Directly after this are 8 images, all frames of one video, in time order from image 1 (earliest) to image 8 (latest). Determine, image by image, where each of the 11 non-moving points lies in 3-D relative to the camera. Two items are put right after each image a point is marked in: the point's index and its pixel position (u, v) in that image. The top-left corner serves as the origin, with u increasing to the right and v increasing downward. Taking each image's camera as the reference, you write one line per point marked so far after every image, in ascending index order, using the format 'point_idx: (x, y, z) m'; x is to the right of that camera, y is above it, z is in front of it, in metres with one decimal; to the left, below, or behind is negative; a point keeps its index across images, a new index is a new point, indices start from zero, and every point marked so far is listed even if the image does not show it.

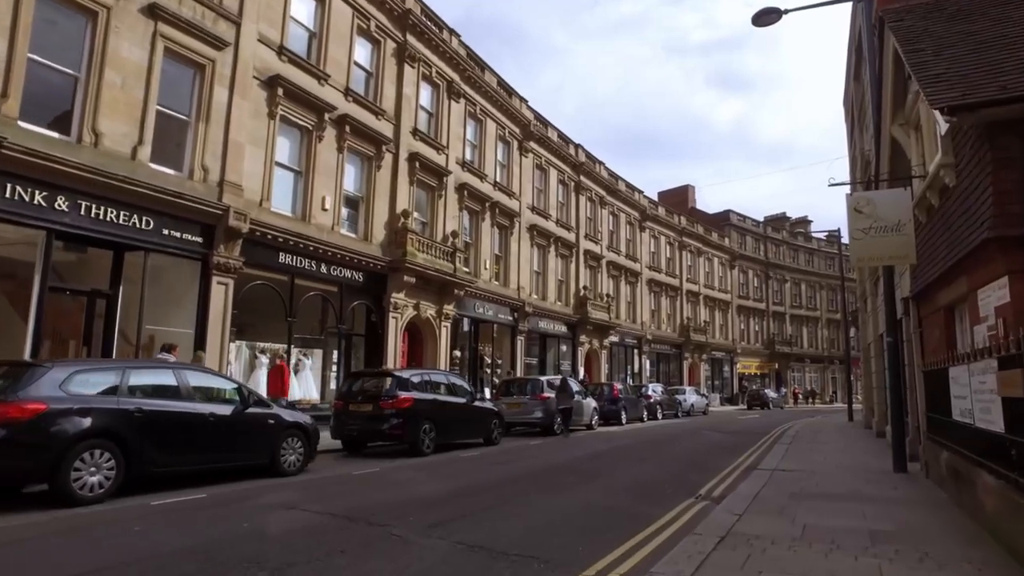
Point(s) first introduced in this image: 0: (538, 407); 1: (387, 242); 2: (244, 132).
0: (+1.0, -4.8, +17.9) m
1: (-5.6, +2.1, +19.5) m
2: (-8.9, +5.2, +14.6) m
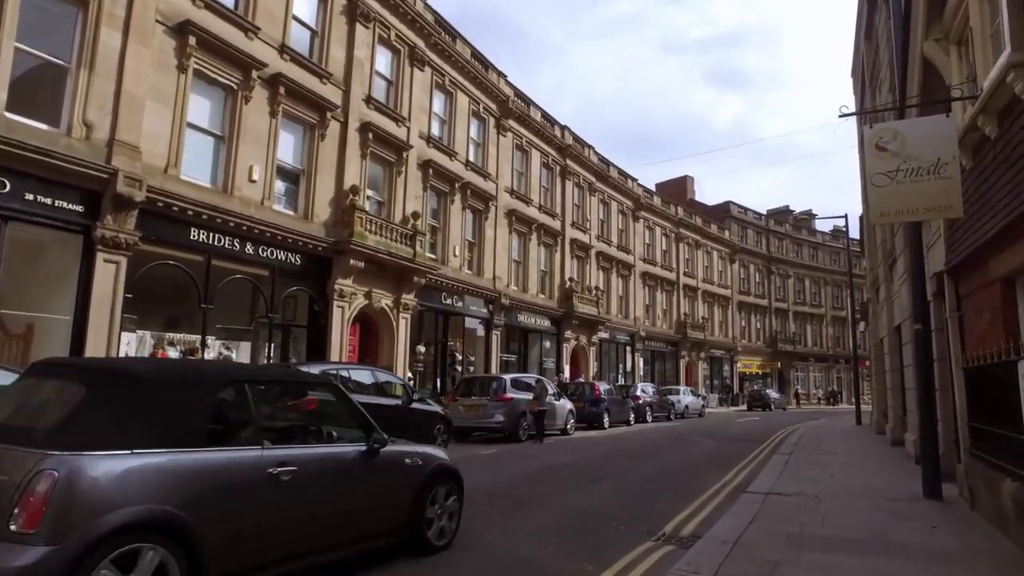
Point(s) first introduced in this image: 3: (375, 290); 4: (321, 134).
0: (-0.4, -4.3, +15.6) m
1: (-7.0, +2.6, +17.3) m
2: (-10.3, +5.7, +12.4) m
3: (-5.7, -0.1, +18.3) m
4: (-7.3, +5.9, +17.0) m
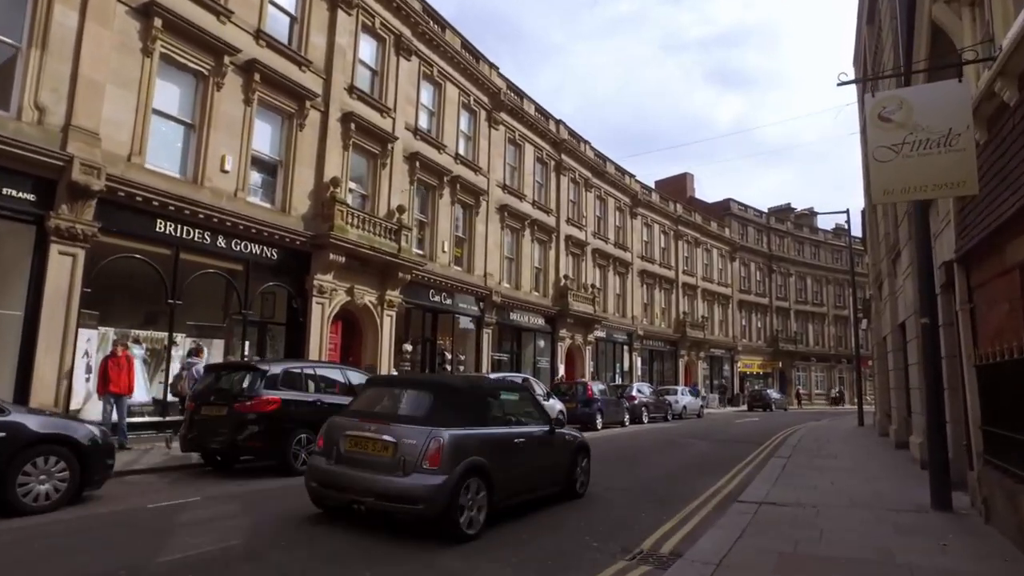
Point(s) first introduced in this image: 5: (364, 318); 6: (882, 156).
0: (-0.9, -4.1, +14.9) m
1: (-7.5, +2.8, +16.6) m
2: (-10.8, +5.9, +11.7) m
3: (-6.2, +0.1, +17.6) m
4: (-7.8, +6.0, +16.3) m
5: (-6.1, -1.2, +18.3) m
6: (+5.4, +2.0, +6.4) m
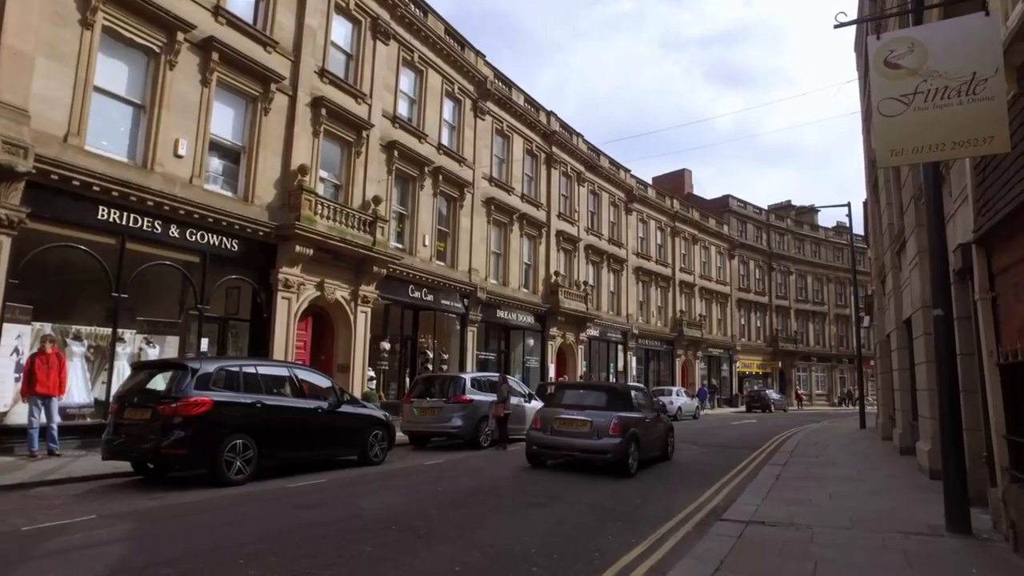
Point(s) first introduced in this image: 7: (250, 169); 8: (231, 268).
0: (-1.7, -3.9, +13.9) m
1: (-8.3, +3.0, +15.6) m
2: (-11.6, +6.1, +10.7) m
3: (-6.9, +0.3, +16.6) m
4: (-8.5, +6.2, +15.3) m
5: (-6.9, -1.0, +17.3) m
6: (+4.6, +2.2, +5.4) m
7: (-8.9, +4.0, +15.0) m
8: (-9.2, +0.6, +14.6) m
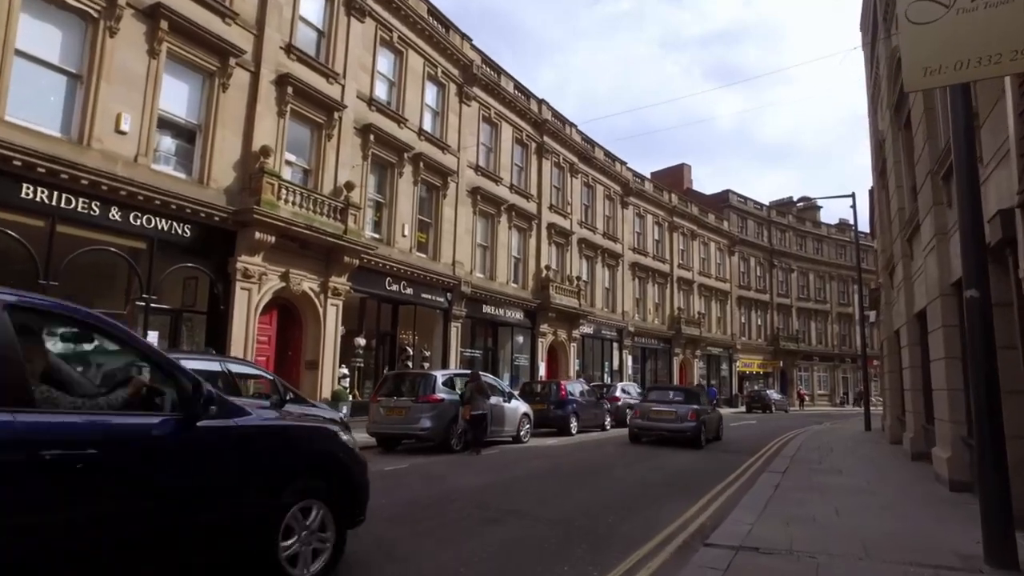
0: (-2.4, -3.6, +12.7) m
1: (-9.0, +3.3, +14.5) m
2: (-12.3, +6.4, +9.6) m
3: (-7.6, +0.6, +15.5) m
4: (-9.2, +6.5, +14.2) m
5: (-7.6, -0.7, +16.2) m
6: (+3.8, +2.5, +4.2) m
7: (-9.6, +4.4, +13.9) m
8: (-10.0, +1.0, +13.4) m
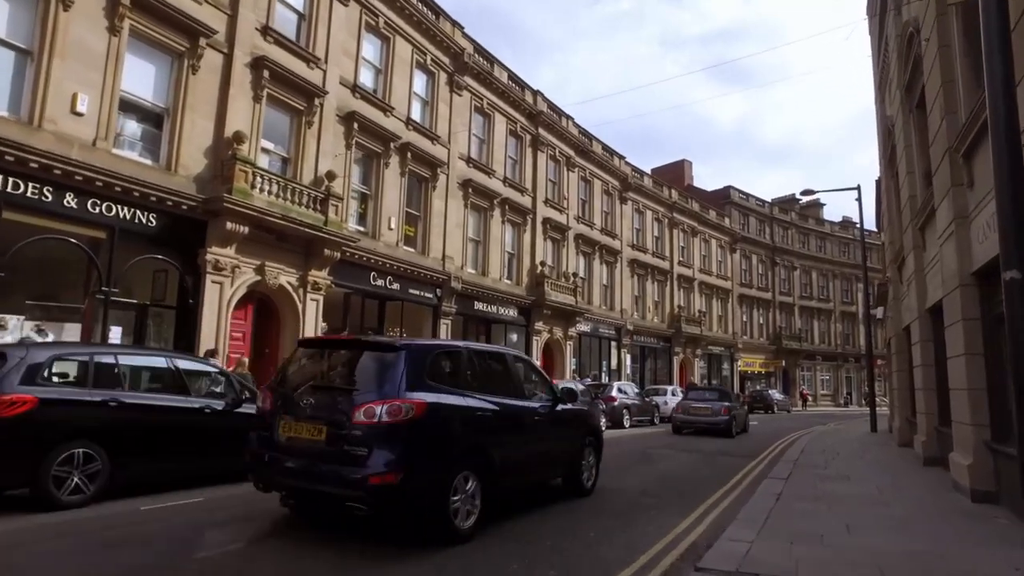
0: (-2.8, -3.4, +11.9) m
1: (-9.4, +3.5, +13.7) m
2: (-12.8, +6.6, +8.8) m
3: (-8.0, +0.8, +14.7) m
4: (-9.7, +6.7, +13.4) m
5: (-8.0, -0.5, +15.4) m
6: (+3.4, +2.6, +3.4) m
7: (-10.0, +4.6, +13.1) m
8: (-10.4, +1.2, +12.7) m
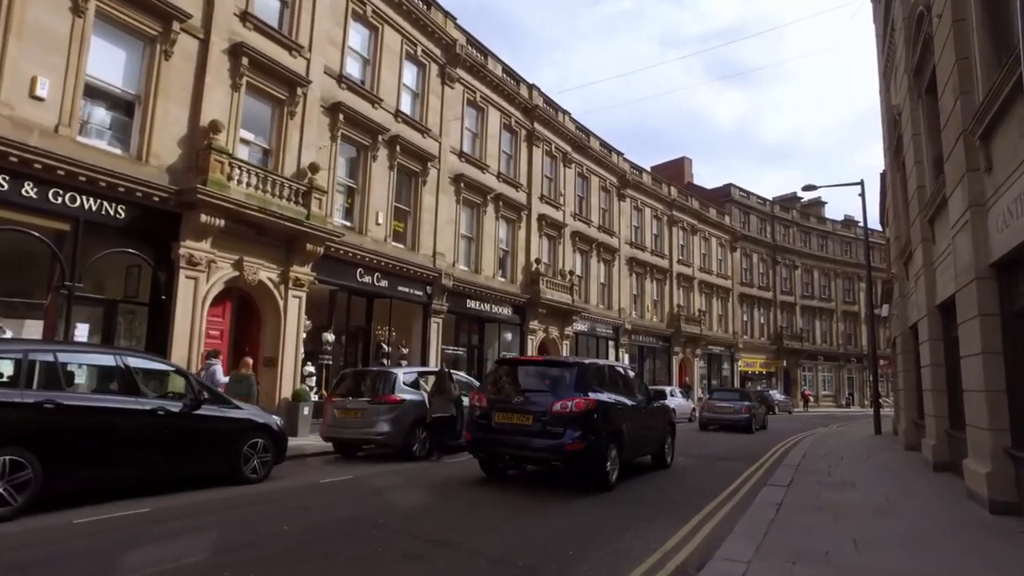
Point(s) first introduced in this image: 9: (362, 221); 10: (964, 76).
0: (-3.2, -3.3, +11.3) m
1: (-9.7, +3.6, +13.1) m
2: (-13.1, +6.7, +8.3) m
3: (-8.4, +0.9, +14.1) m
4: (-10.0, +6.9, +12.8) m
5: (-8.4, -0.4, +14.8) m
6: (+3.0, +2.8, +2.8) m
7: (-10.4, +4.7, +12.5) m
8: (-10.7, +1.3, +12.1) m
9: (-6.1, +2.7, +18.0) m
10: (+8.1, +3.8, +8.0) m
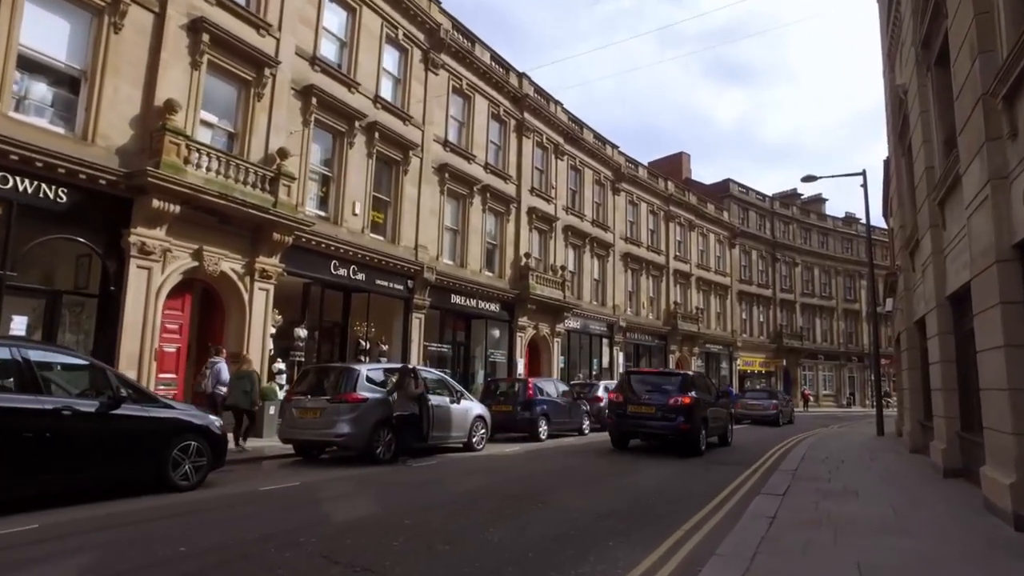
0: (-3.9, -3.0, +10.4) m
1: (-10.4, +3.9, +12.2) m
2: (-13.8, +7.0, +7.4) m
3: (-9.0, +1.2, +13.2) m
4: (-10.7, +7.1, +11.9) m
5: (-9.0, -0.1, +13.9) m
6: (+2.4, +3.0, +1.9) m
7: (-11.0, +4.9, +11.6) m
8: (-11.4, +1.5, +11.2) m
9: (-6.7, +3.0, +17.1) m
10: (+7.5, +4.1, +7.0) m
